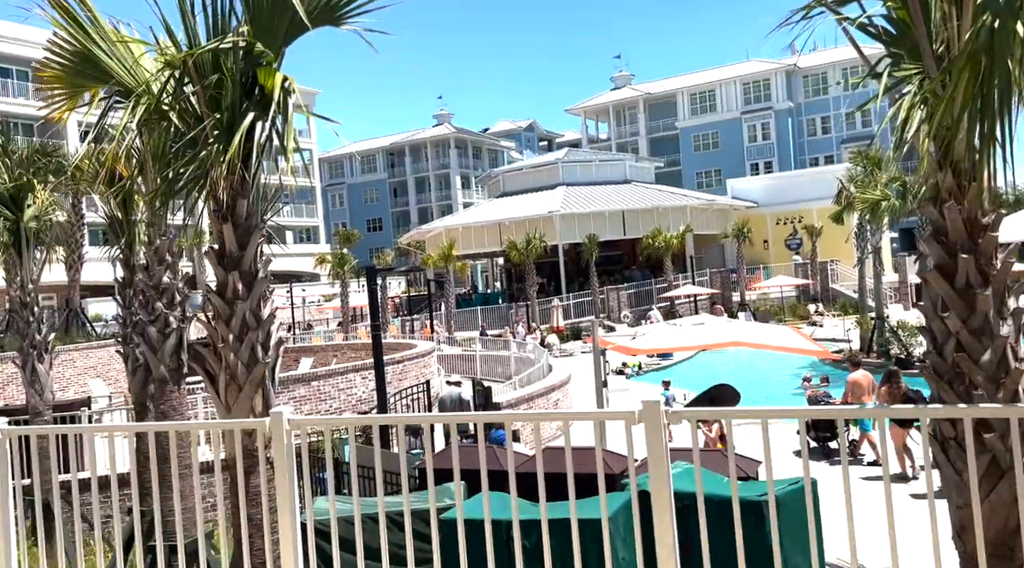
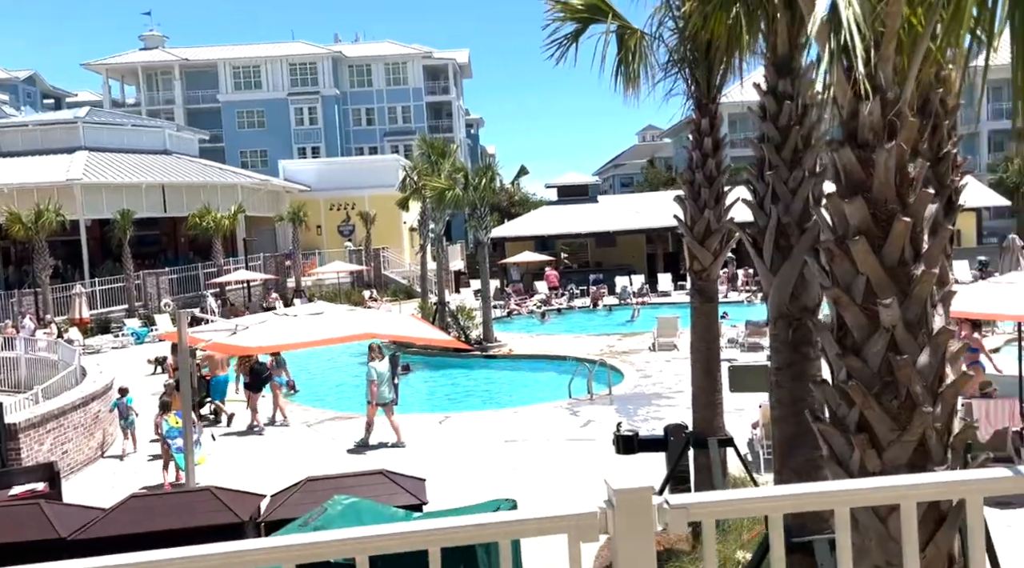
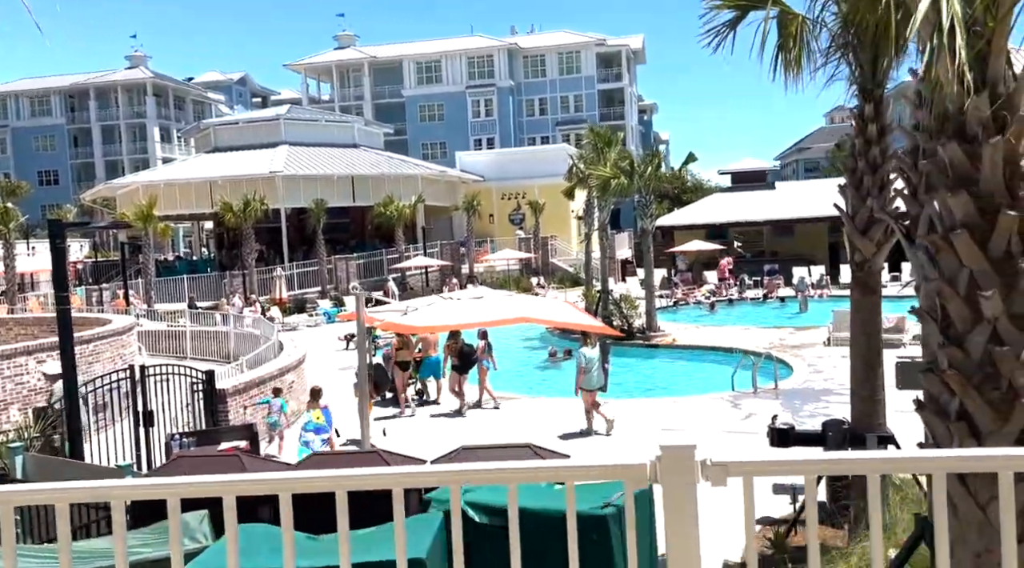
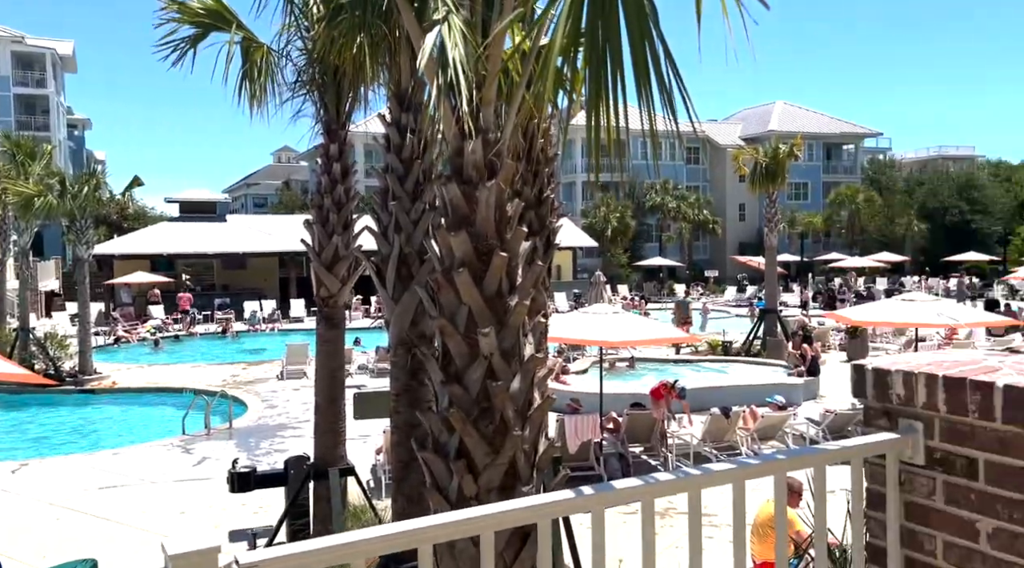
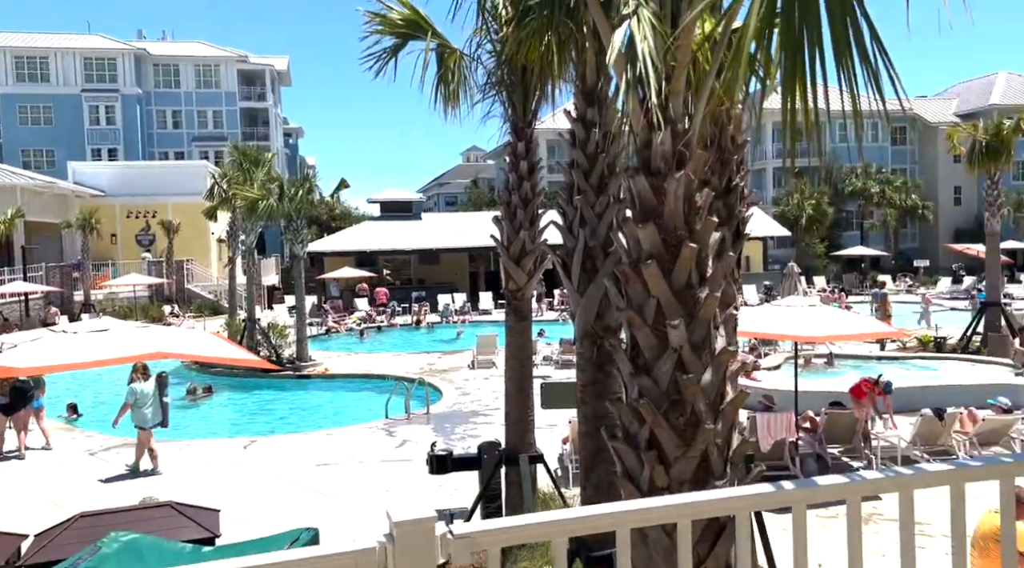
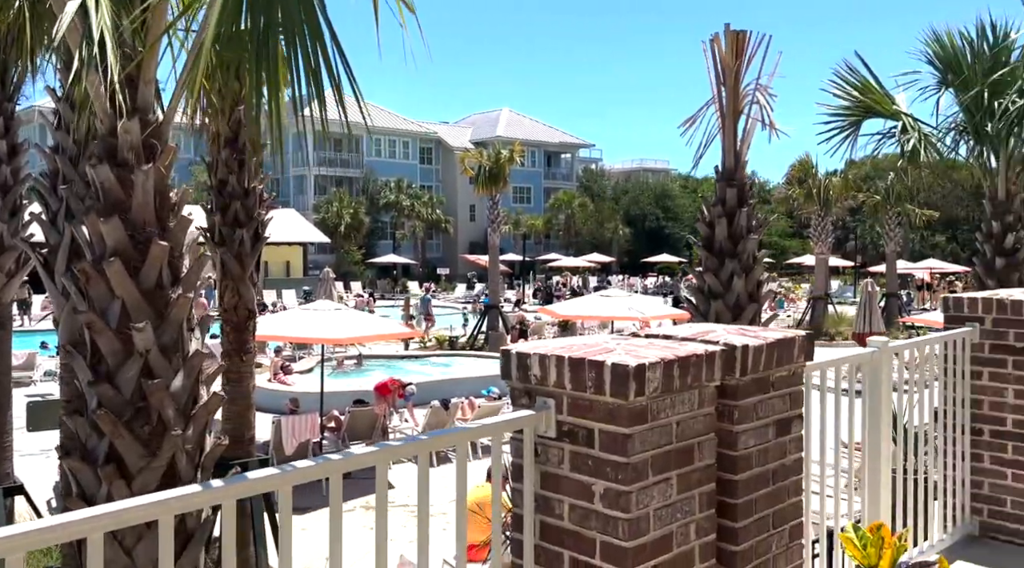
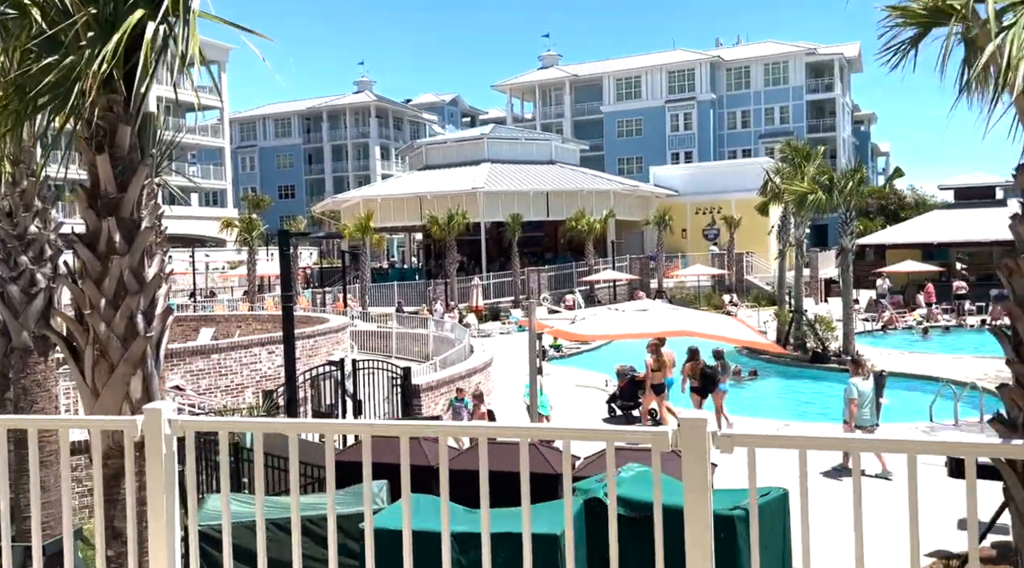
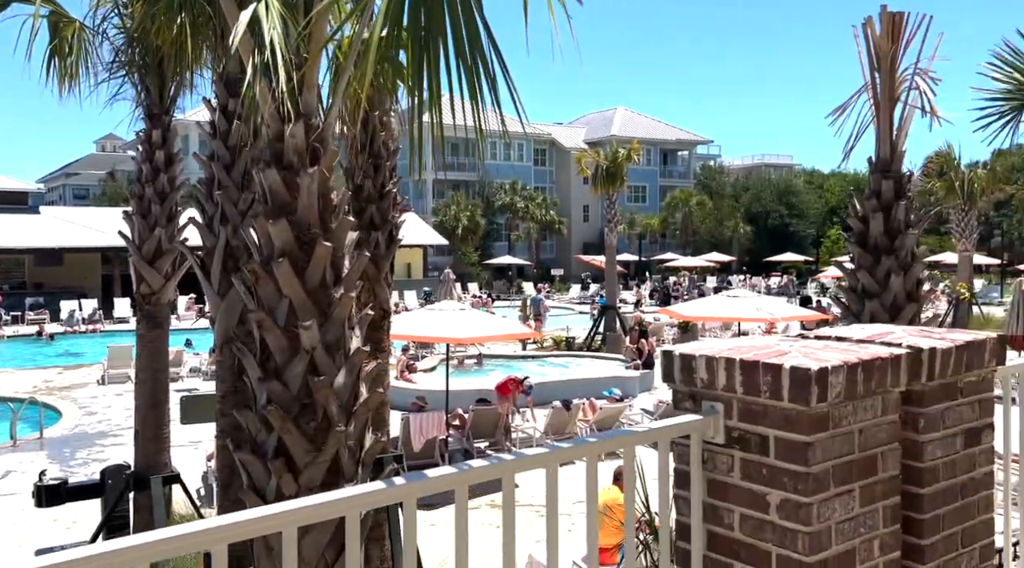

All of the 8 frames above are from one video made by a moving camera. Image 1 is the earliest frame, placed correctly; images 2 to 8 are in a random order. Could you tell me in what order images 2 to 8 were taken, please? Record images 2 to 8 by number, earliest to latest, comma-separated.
7, 3, 2, 5, 4, 8, 6
